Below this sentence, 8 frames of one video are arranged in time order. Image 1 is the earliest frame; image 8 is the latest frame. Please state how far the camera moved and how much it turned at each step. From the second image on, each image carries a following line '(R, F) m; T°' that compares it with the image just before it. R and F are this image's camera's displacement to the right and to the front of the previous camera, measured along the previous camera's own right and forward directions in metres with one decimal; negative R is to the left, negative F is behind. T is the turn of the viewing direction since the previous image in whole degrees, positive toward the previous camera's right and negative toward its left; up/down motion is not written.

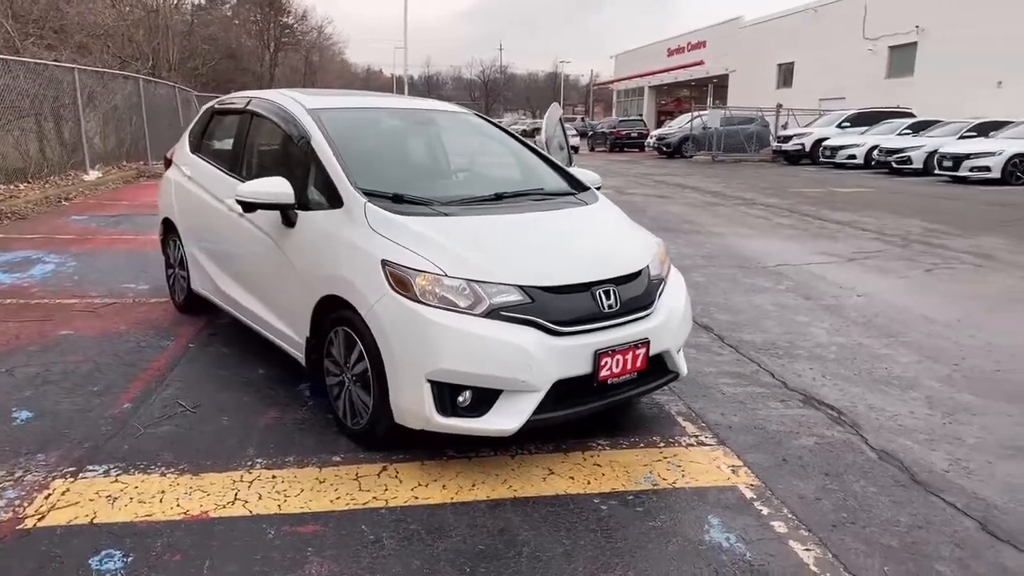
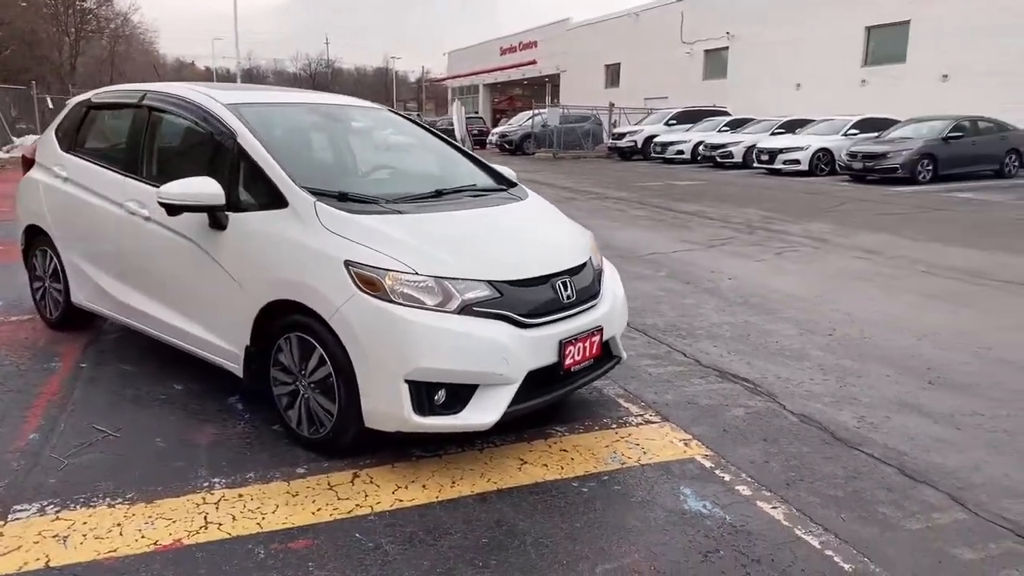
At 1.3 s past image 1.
(-0.6, 0.0) m; +13°
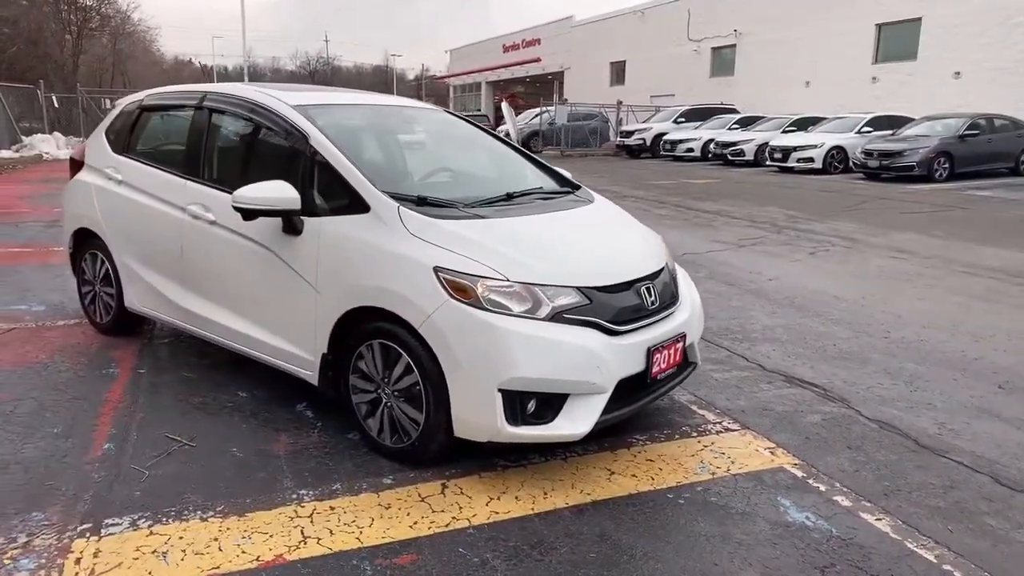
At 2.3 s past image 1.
(-0.4, +0.1) m; 0°
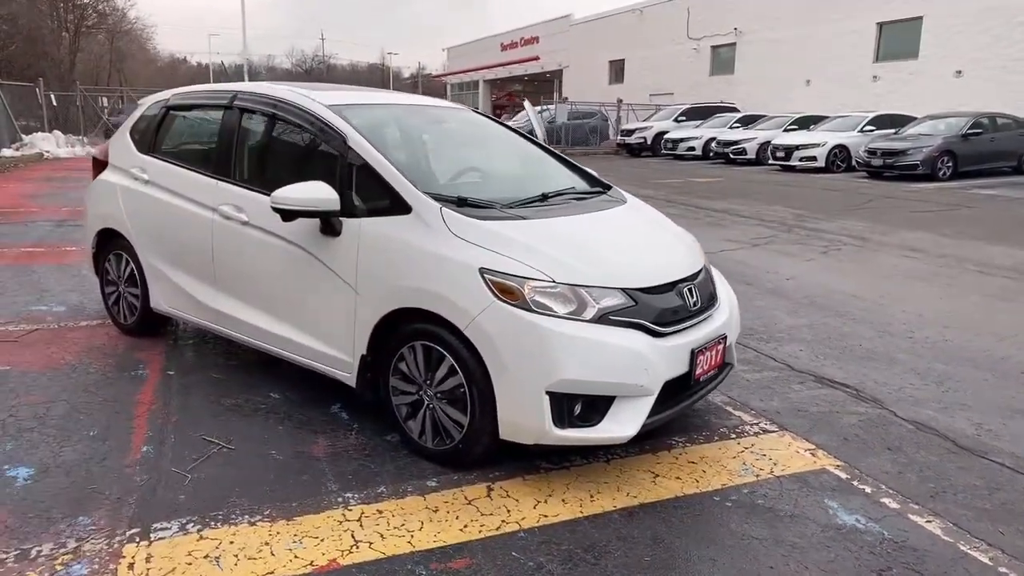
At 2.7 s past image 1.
(-0.2, 0.0) m; 0°
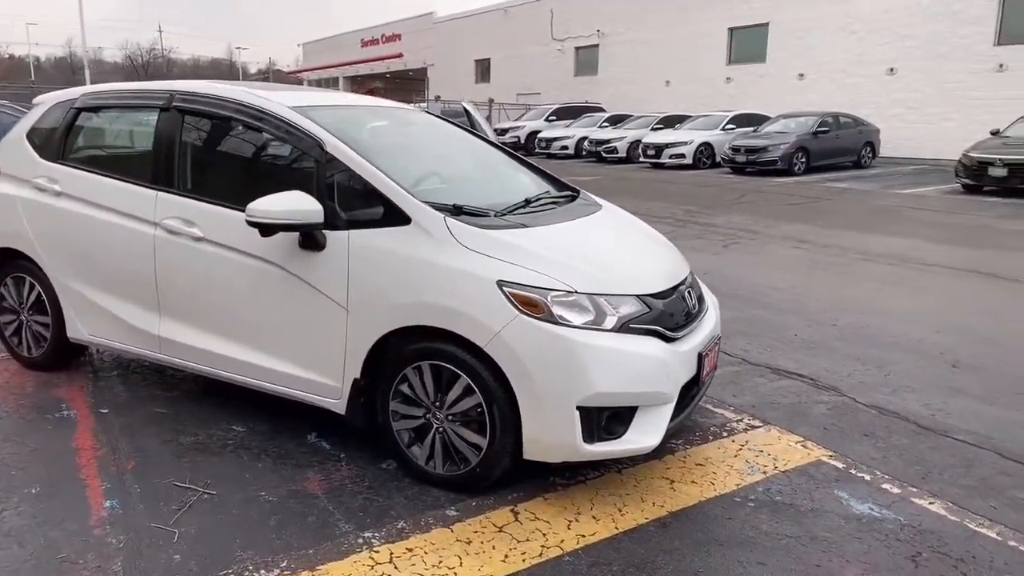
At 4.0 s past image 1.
(-0.6, +0.2) m; +10°
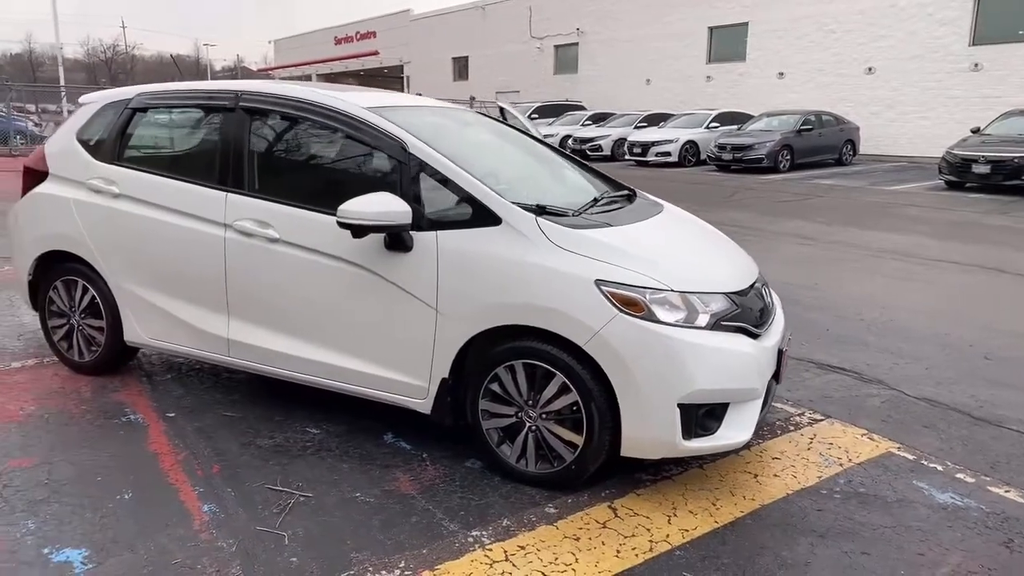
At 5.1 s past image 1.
(-0.5, 0.0) m; +2°
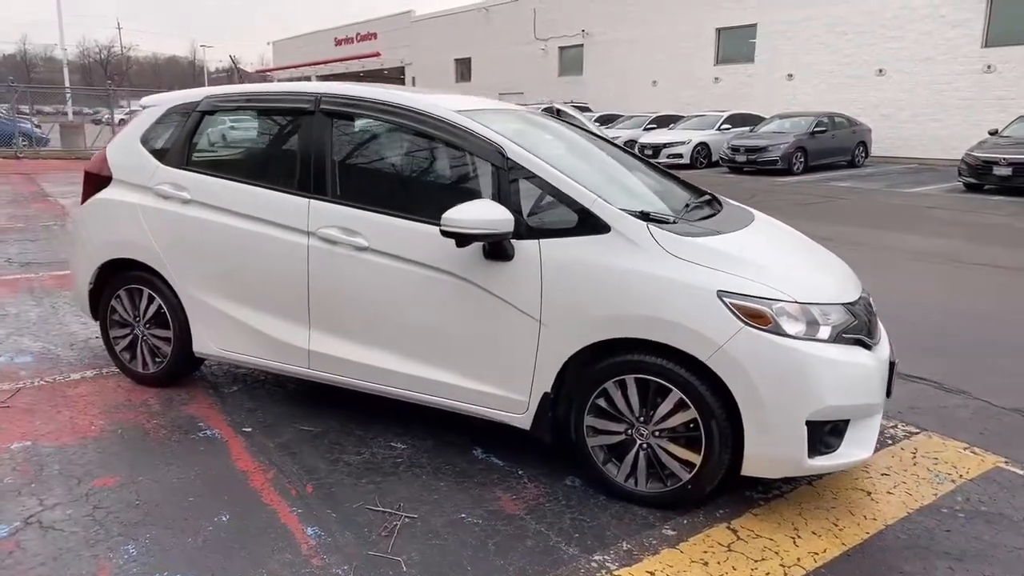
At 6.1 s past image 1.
(-0.5, +0.1) m; 0°
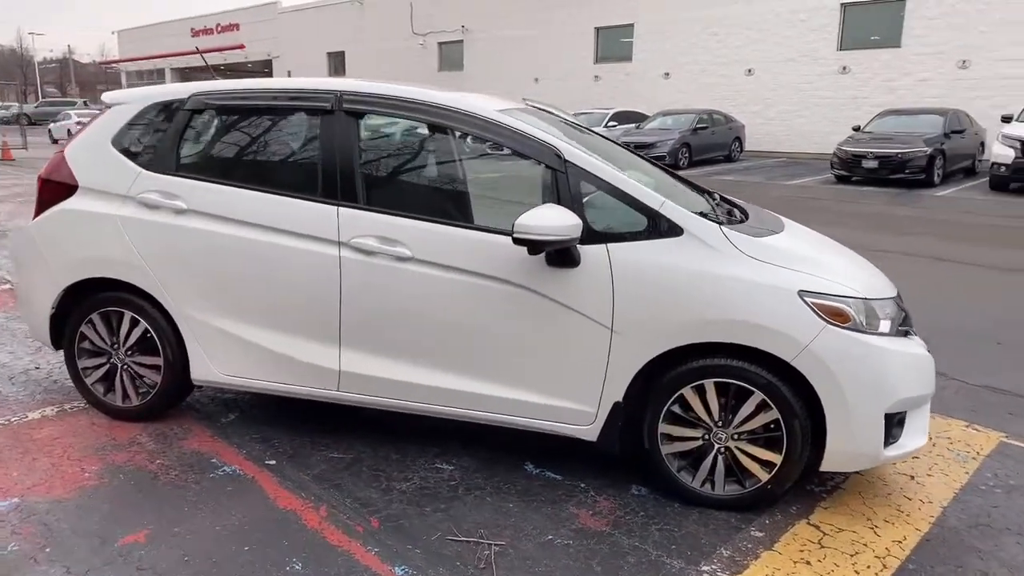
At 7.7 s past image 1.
(-0.8, +0.2) m; +10°
